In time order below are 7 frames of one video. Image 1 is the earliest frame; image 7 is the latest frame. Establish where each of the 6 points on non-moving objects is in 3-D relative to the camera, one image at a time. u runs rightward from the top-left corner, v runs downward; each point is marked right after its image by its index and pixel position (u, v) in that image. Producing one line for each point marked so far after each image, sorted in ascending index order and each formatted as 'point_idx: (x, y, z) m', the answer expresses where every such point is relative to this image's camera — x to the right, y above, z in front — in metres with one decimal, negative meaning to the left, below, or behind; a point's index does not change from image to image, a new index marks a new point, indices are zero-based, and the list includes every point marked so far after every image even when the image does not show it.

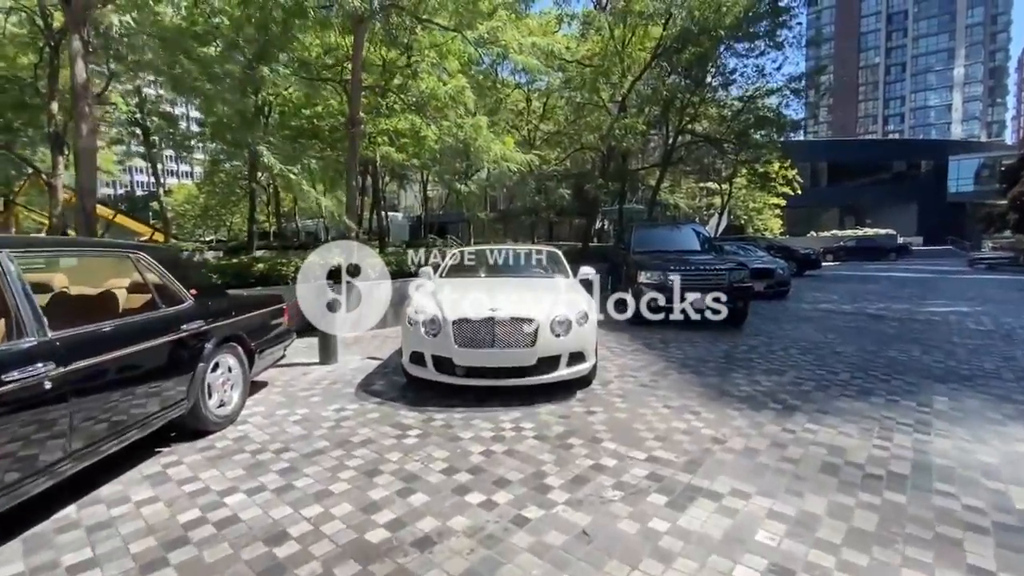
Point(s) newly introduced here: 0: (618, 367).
0: (+1.4, -1.0, +6.2) m
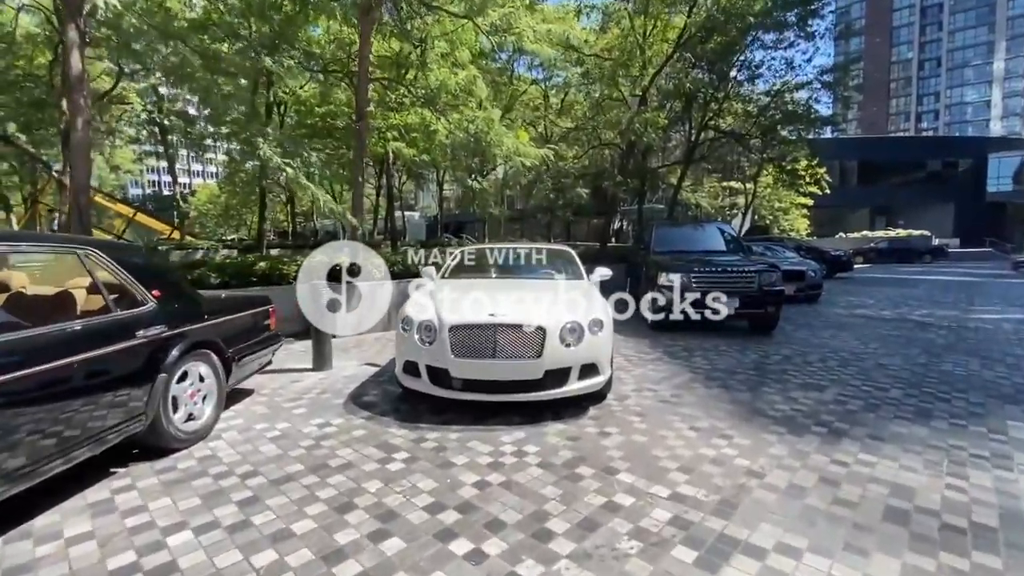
0: (+1.4, -1.1, +5.6) m
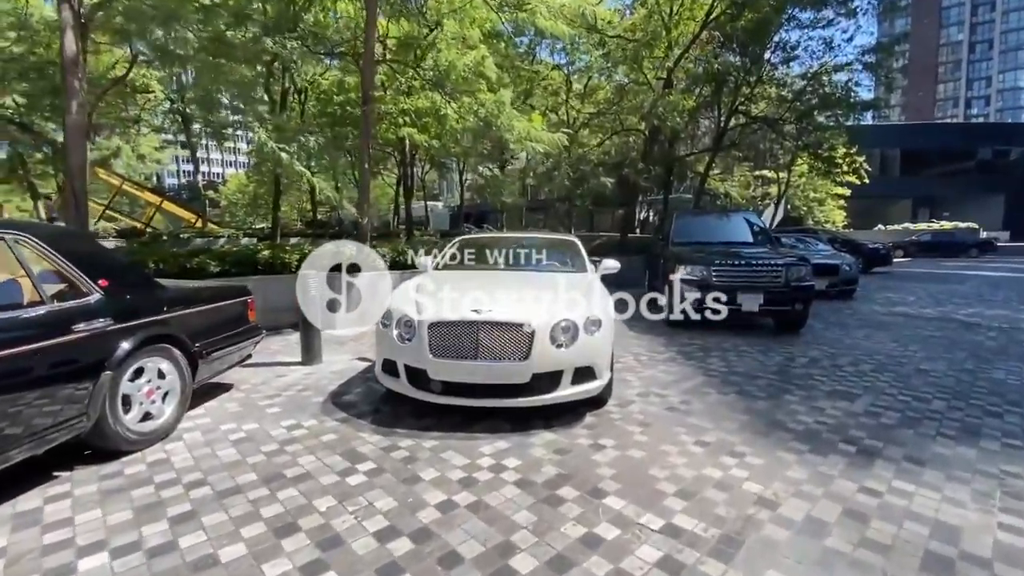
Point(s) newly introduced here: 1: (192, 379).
0: (+1.4, -1.0, +5.1) m
1: (-2.7, -0.8, +4.1) m
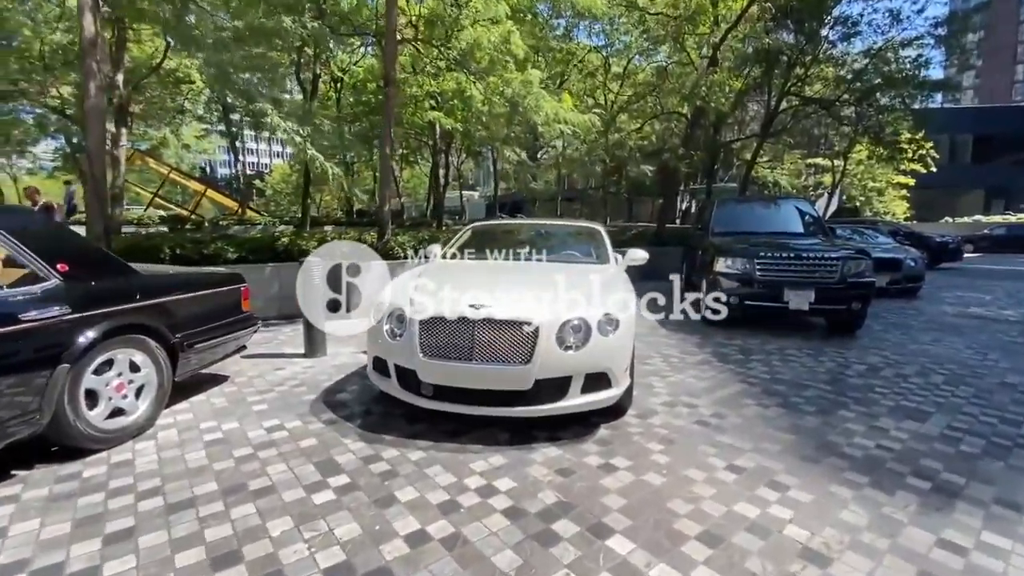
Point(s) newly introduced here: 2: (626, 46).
0: (+1.5, -1.0, +4.5) m
1: (-2.7, -0.7, +3.8) m
2: (+3.9, +8.4, +16.7) m
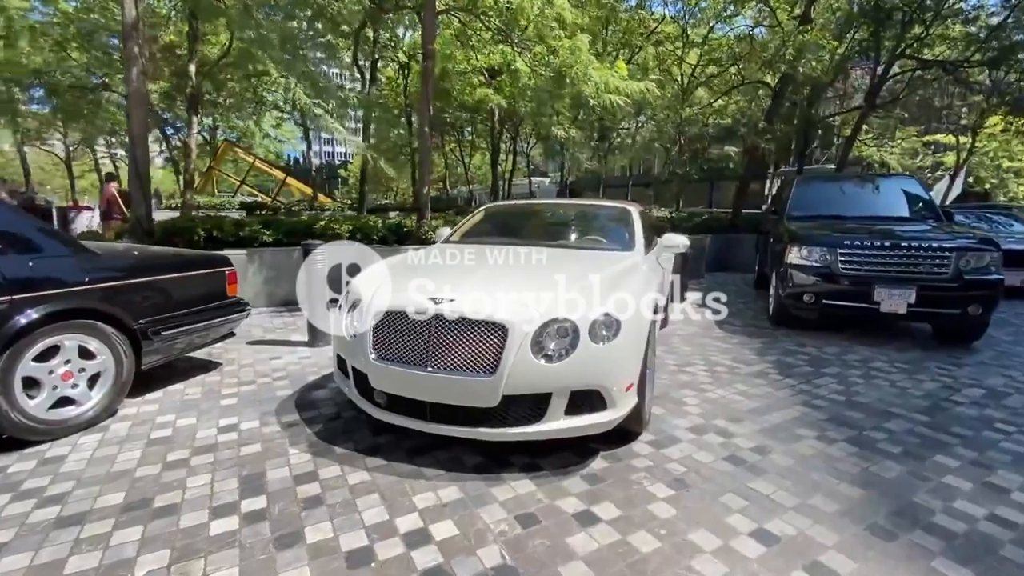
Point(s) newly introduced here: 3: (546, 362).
0: (+1.4, -0.9, +3.6) m
1: (-2.8, -0.5, +3.5) m
2: (+6.0, +8.7, +15.0) m
3: (+0.2, -0.4, +2.6) m
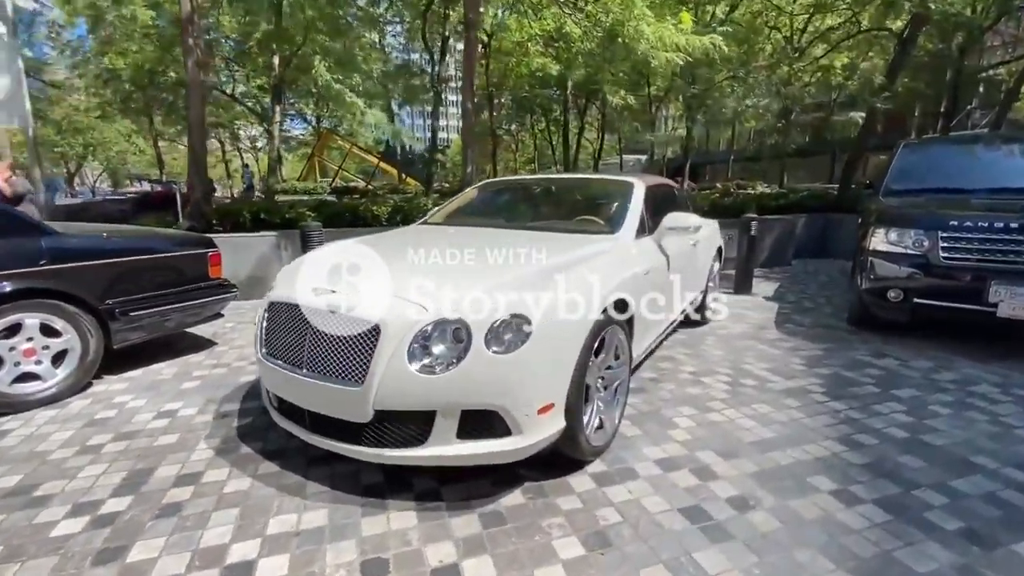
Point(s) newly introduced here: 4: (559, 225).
0: (+1.1, -0.9, +2.9) m
1: (-3.1, -0.4, +3.6) m
2: (+8.0, +9.0, +12.7) m
3: (-0.3, -0.4, +2.1) m
4: (+0.4, +0.5, +3.7) m
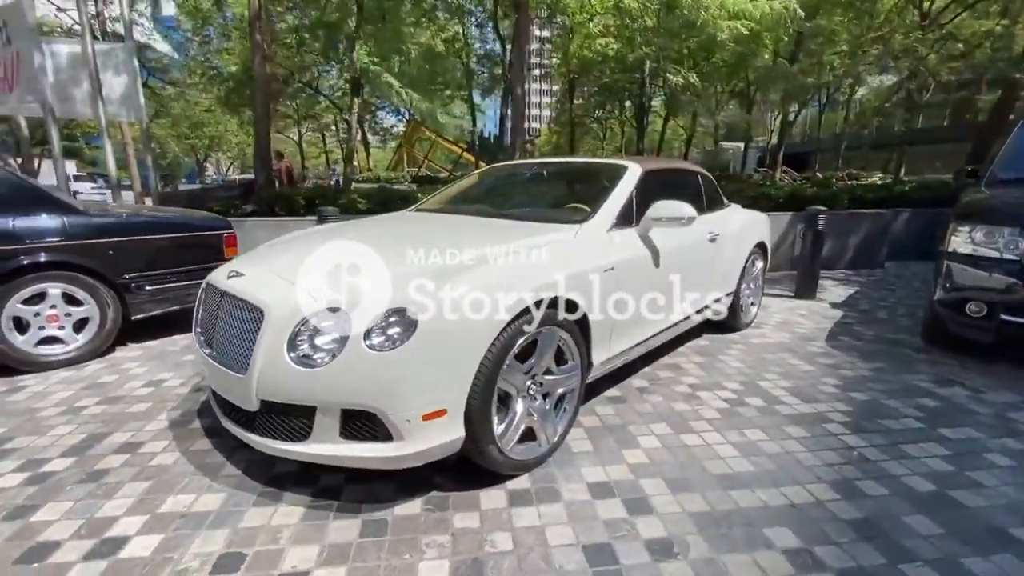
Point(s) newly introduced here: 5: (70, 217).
0: (+0.7, -0.9, +2.5) m
1: (-3.2, -0.2, +4.0) m
2: (+9.8, +8.8, +10.7) m
3: (-0.8, -0.3, +2.0) m
4: (+0.3, +0.5, +3.4) m
5: (-3.3, +0.5, +3.8) m
